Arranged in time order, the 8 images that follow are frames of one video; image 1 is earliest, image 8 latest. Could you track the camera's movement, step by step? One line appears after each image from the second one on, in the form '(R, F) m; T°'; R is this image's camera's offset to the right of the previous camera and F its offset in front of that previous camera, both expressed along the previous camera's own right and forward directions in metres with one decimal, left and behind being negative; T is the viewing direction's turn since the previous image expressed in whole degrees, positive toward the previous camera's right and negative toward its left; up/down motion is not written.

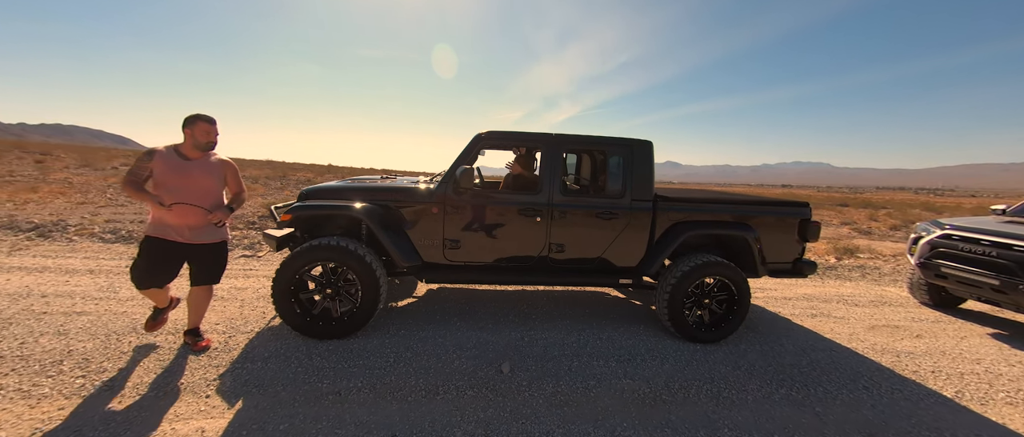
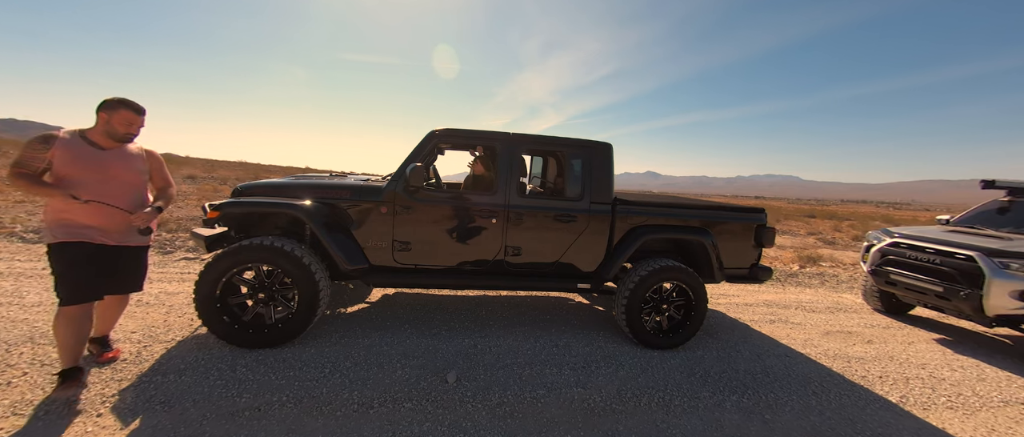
(+0.2, +0.1) m; +3°
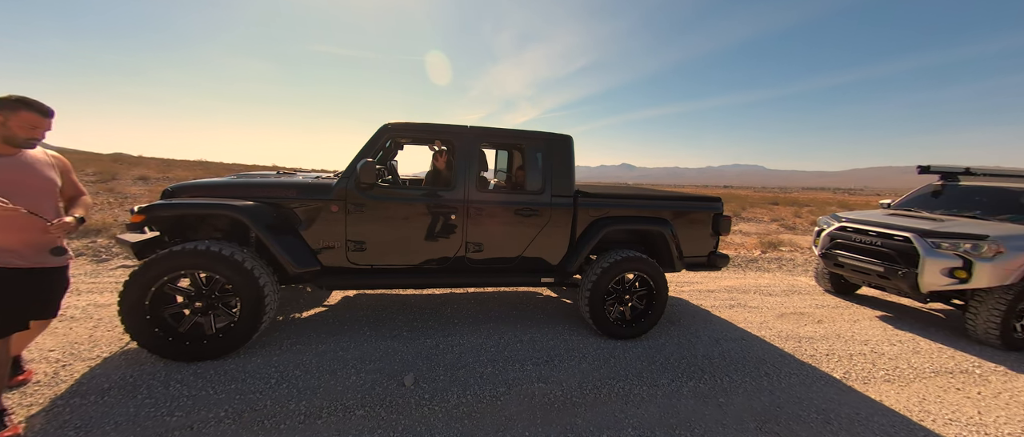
(+0.2, +0.1) m; +4°
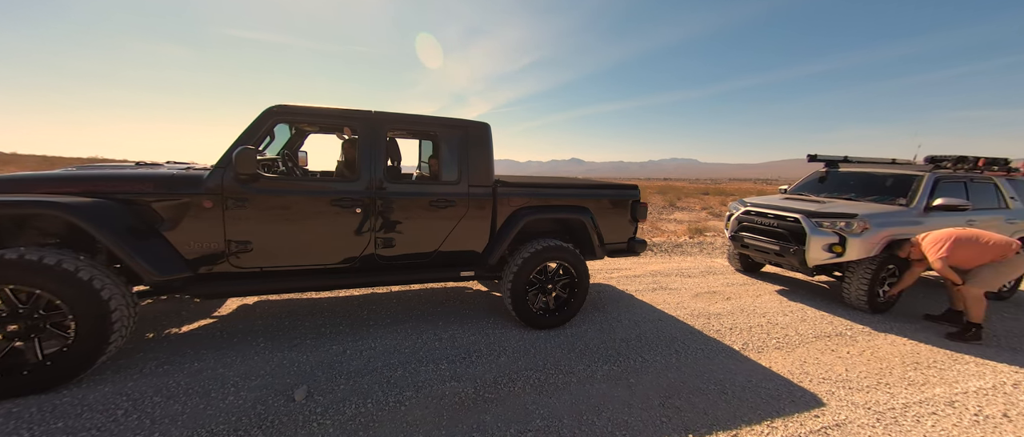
(+0.3, +0.1) m; +8°
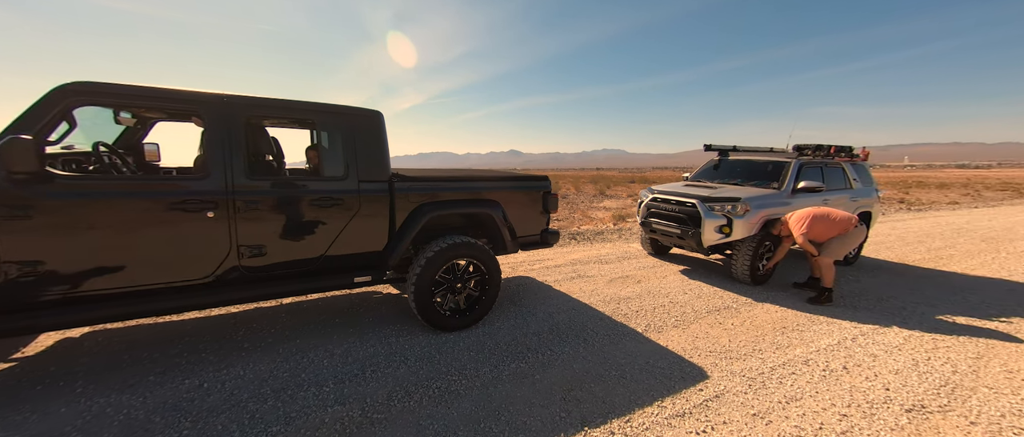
(+0.3, +0.2) m; +10°
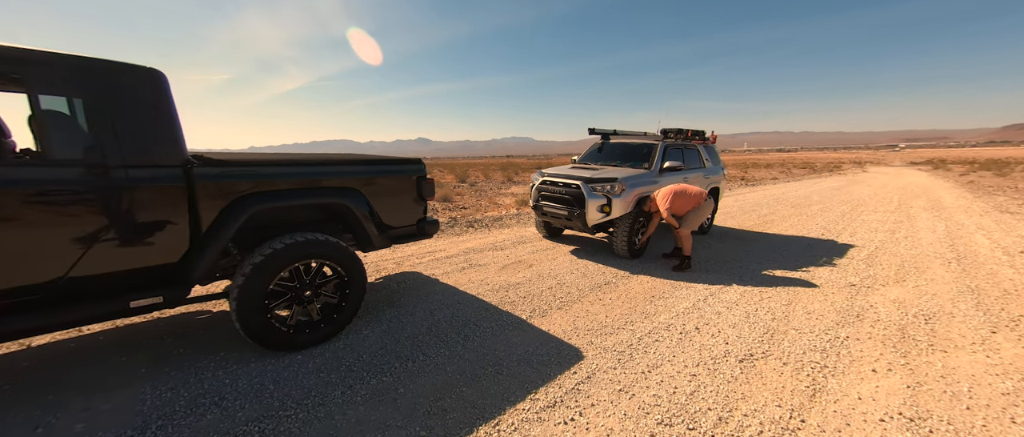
(+0.4, +0.3) m; +15°
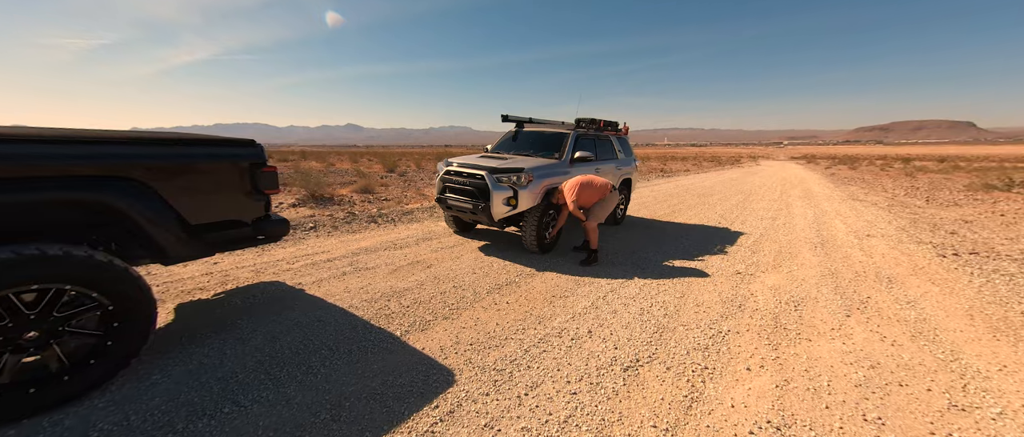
(+0.6, +0.4) m; +10°
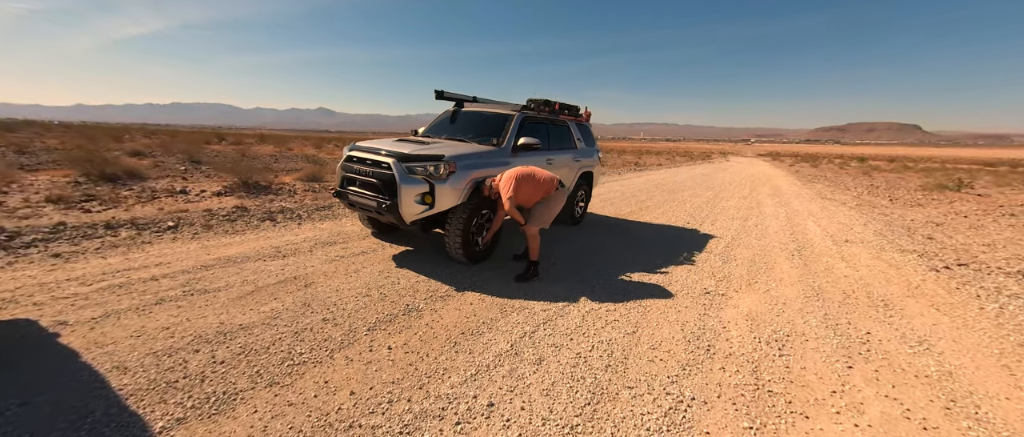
(+0.7, +1.1) m; +4°
